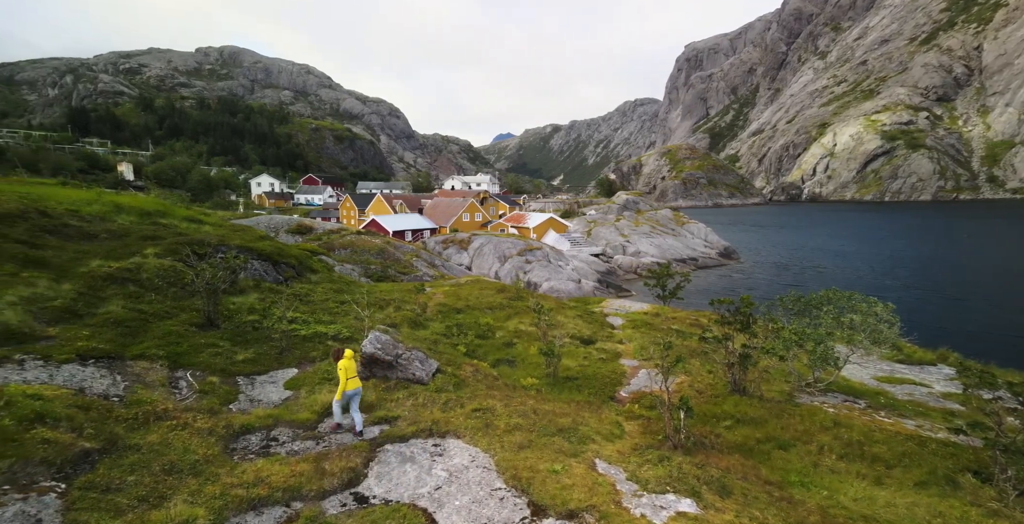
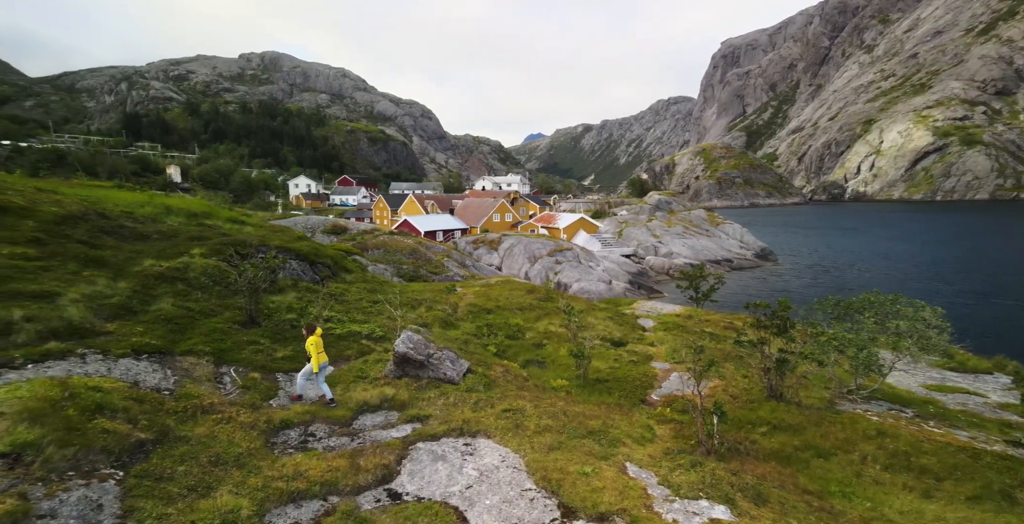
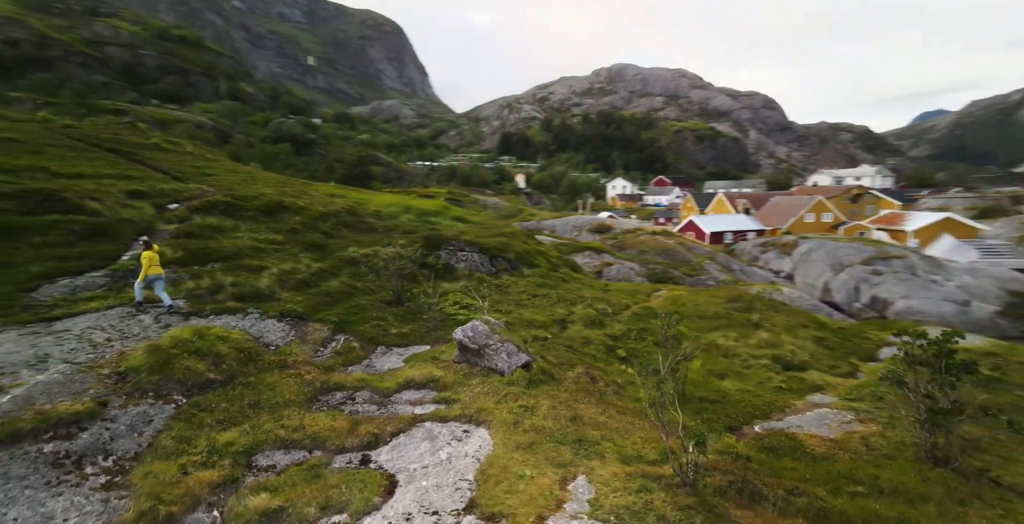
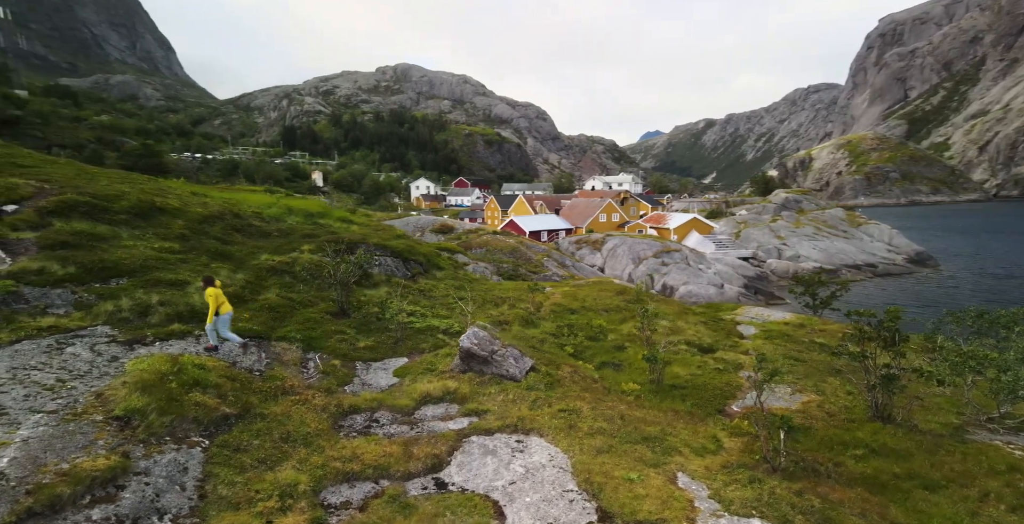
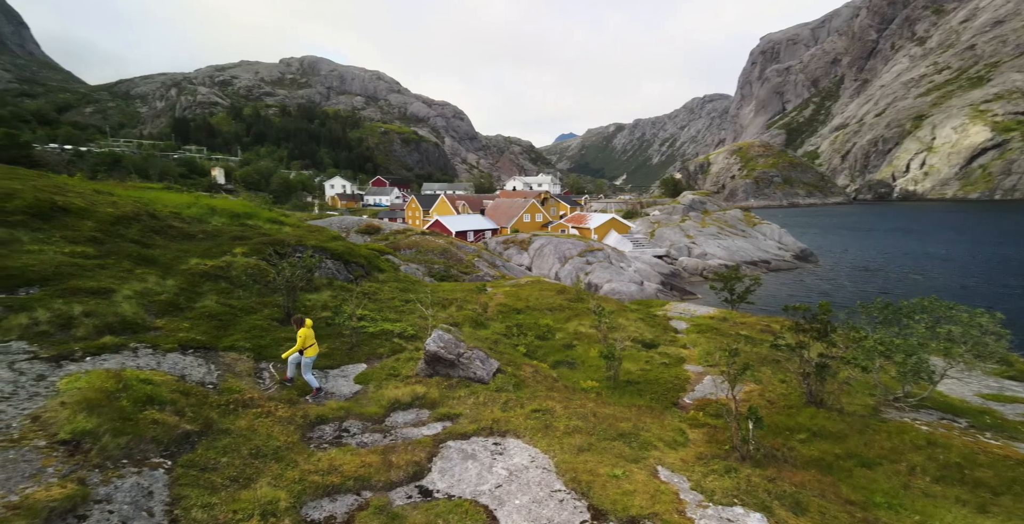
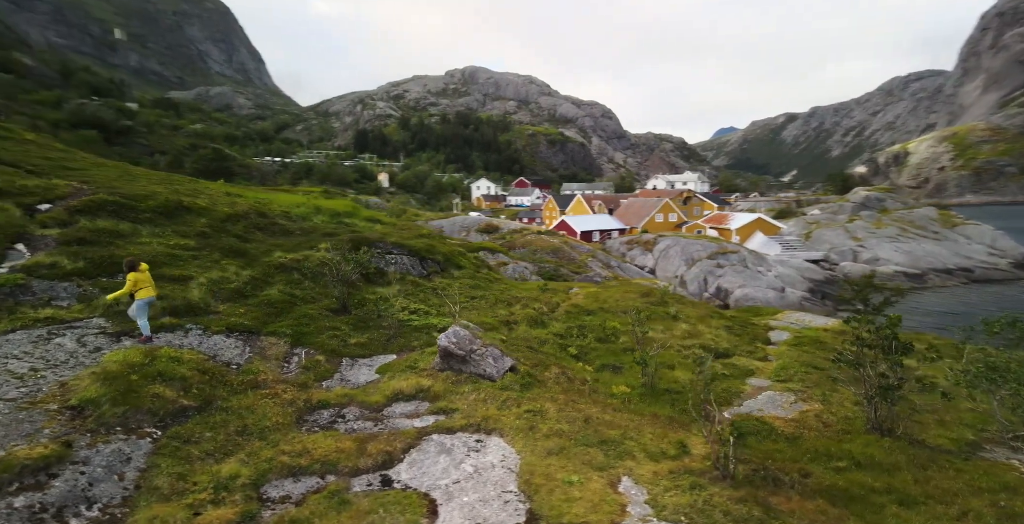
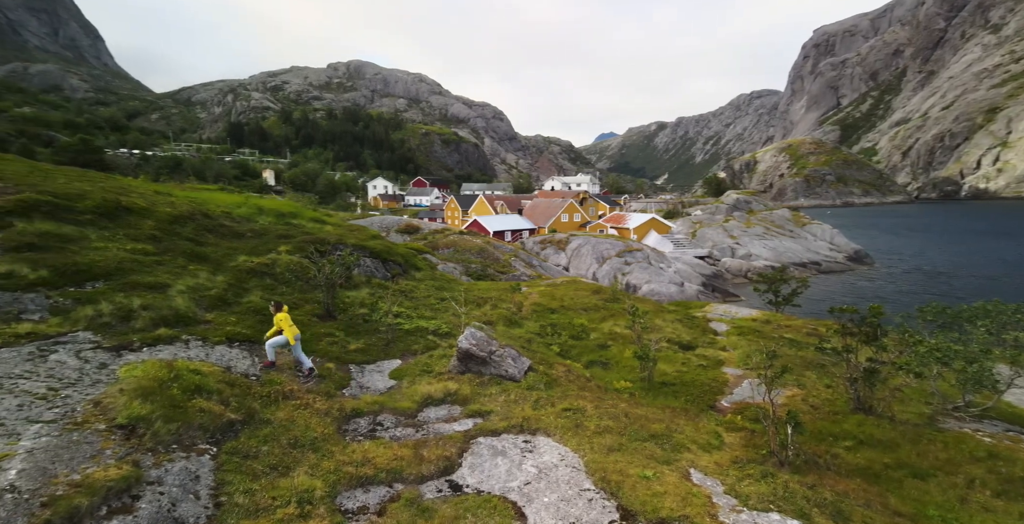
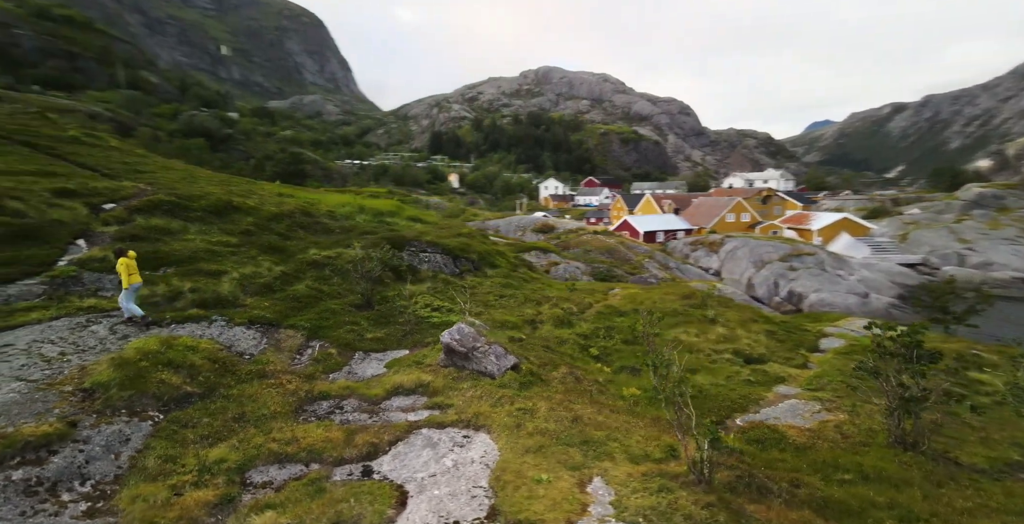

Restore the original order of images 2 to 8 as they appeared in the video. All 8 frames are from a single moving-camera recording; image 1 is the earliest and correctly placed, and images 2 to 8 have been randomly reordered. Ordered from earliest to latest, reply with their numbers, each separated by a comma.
2, 5, 7, 4, 6, 8, 3
